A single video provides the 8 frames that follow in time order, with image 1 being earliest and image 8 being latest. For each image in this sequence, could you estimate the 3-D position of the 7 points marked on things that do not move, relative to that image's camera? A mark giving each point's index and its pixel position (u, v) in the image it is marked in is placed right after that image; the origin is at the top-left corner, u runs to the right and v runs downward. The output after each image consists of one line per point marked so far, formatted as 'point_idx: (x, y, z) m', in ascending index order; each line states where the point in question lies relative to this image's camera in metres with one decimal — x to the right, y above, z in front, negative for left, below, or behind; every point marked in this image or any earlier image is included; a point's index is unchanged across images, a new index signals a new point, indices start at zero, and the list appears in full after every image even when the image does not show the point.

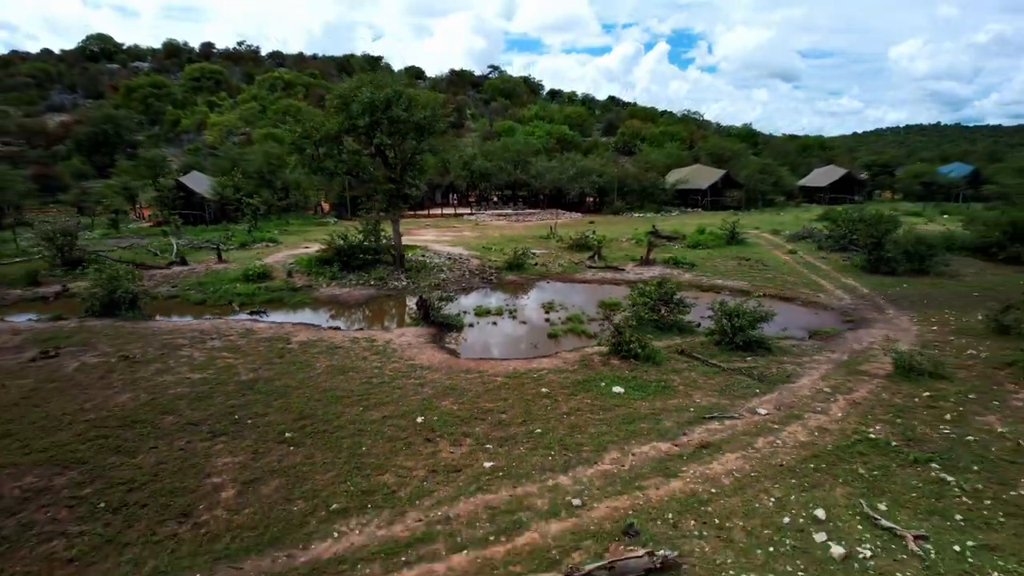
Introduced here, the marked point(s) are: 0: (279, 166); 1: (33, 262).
0: (-5.5, +2.8, +16.3) m
1: (-6.2, +0.4, +8.9) m
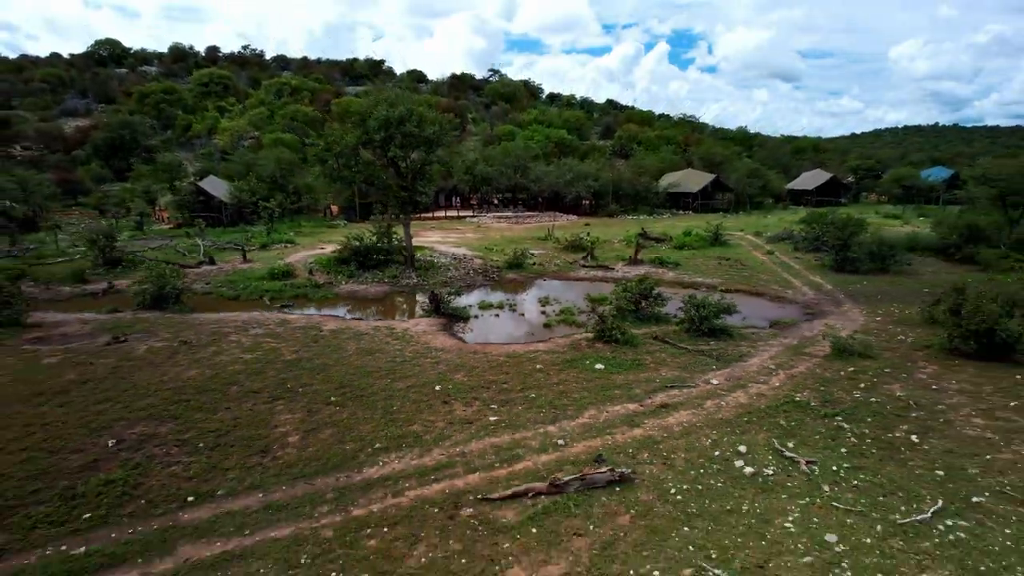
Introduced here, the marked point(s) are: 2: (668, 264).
0: (-5.5, +2.9, +17.2) m
1: (-6.2, +0.4, +9.8) m
2: (+2.1, +0.3, +9.3) m
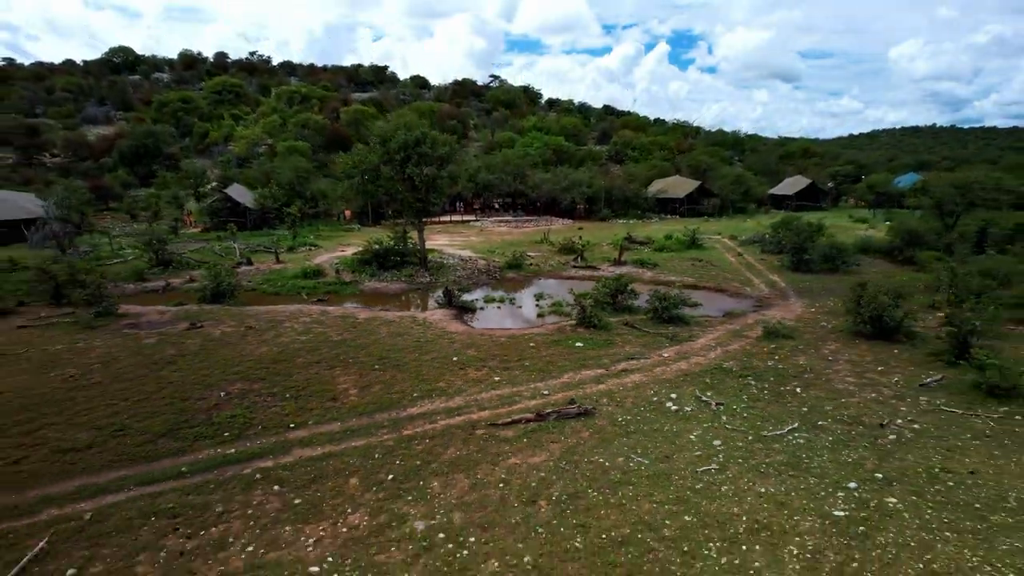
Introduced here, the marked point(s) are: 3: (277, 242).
0: (-5.5, +2.9, +18.7) m
1: (-6.2, +0.4, +11.2) m
2: (+2.1, +0.3, +10.7) m
3: (-4.6, +0.9, +13.5) m
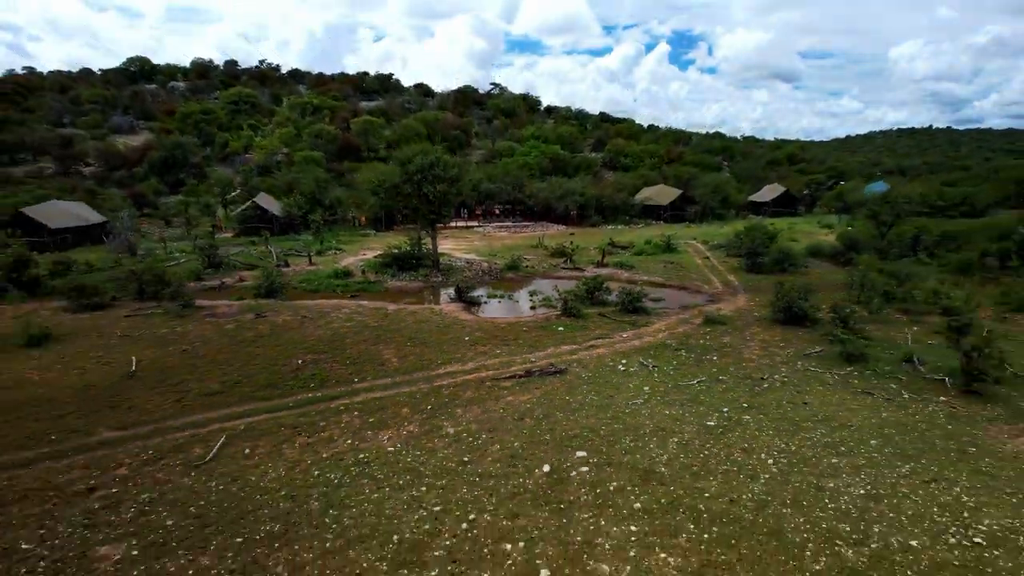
0: (-5.5, +2.9, +20.6) m
1: (-6.2, +0.5, +13.2) m
2: (+2.1, +0.4, +12.7) m
3: (-4.6, +0.9, +15.5) m
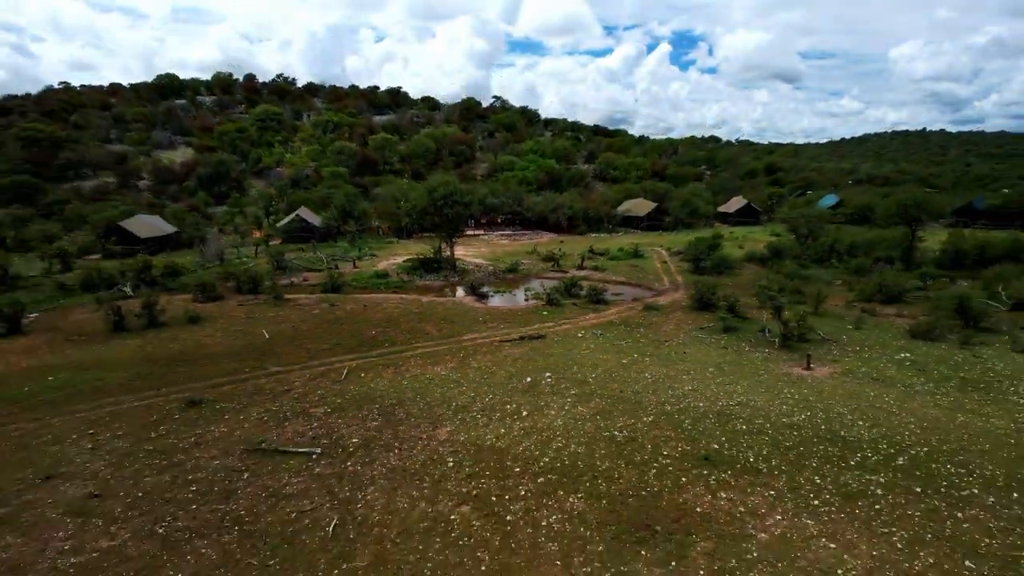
0: (-5.5, +3.0, +24.4) m
1: (-6.2, +0.5, +17.0) m
2: (+2.0, +0.4, +16.4) m
3: (-4.6, +1.0, +19.3) m
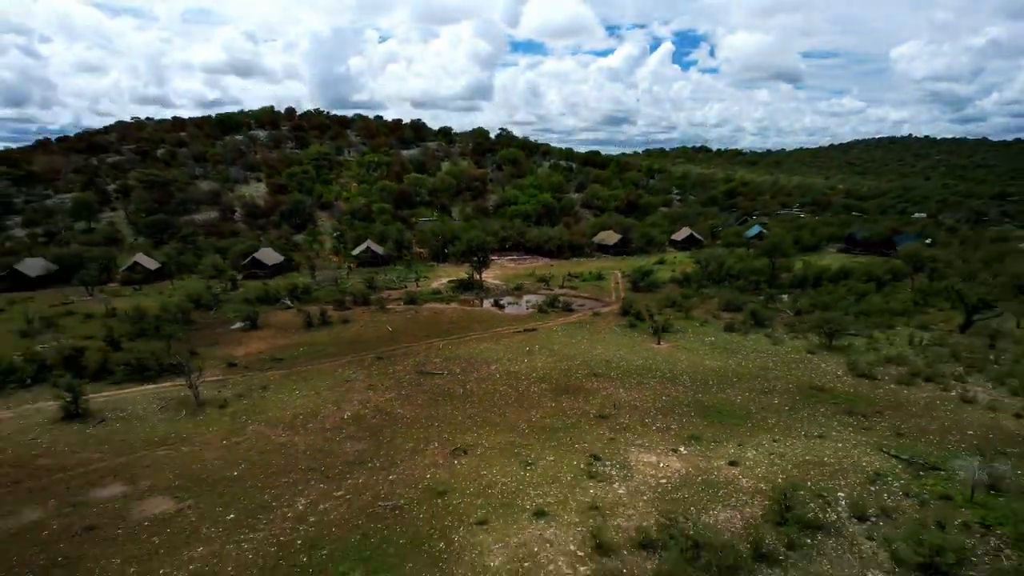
0: (-5.3, +2.6, +33.9) m
1: (-6.0, +0.1, +26.4) m
2: (+2.3, 0.0, +25.9) m
3: (-4.4, +0.5, +28.7) m
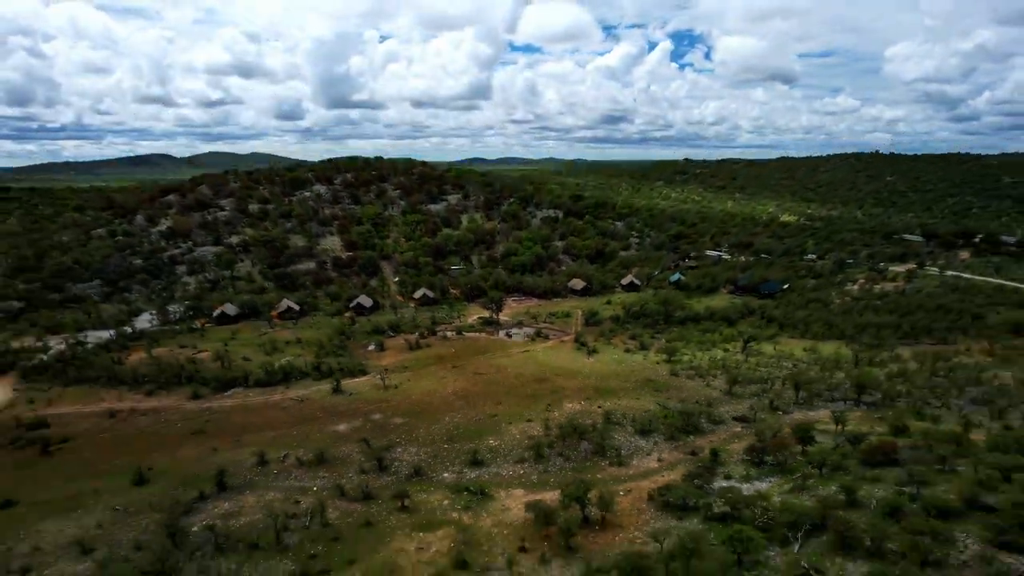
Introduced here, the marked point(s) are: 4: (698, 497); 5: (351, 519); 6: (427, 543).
0: (-5.1, +0.4, +52.1) m
1: (-5.7, -2.1, +44.6) m
2: (+2.5, -2.2, +44.1) m
3: (-4.1, -1.6, +46.9) m
4: (+5.3, -5.8, +19.8) m
5: (-4.6, -6.5, +19.8) m
6: (-2.2, -6.6, +18.3) m
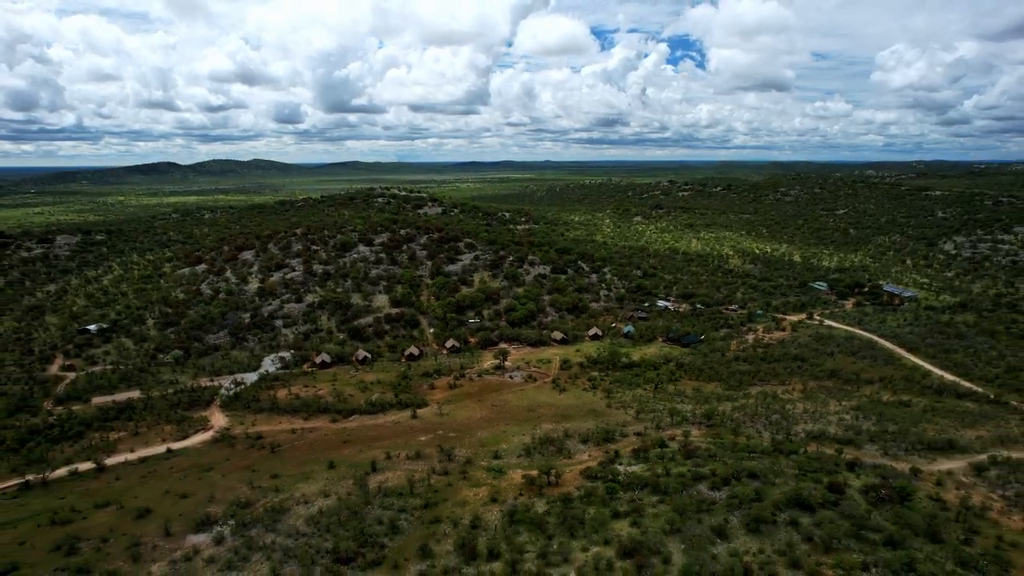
0: (-5.0, -4.9, +74.9) m
1: (-5.7, -7.5, +67.4) m
2: (+2.6, -7.6, +66.9) m
3: (-4.1, -7.0, +69.7) m
4: (+5.5, -11.2, +42.6) m
5: (-4.4, -11.9, +42.6) m
6: (-2.0, -12.0, +41.1) m
